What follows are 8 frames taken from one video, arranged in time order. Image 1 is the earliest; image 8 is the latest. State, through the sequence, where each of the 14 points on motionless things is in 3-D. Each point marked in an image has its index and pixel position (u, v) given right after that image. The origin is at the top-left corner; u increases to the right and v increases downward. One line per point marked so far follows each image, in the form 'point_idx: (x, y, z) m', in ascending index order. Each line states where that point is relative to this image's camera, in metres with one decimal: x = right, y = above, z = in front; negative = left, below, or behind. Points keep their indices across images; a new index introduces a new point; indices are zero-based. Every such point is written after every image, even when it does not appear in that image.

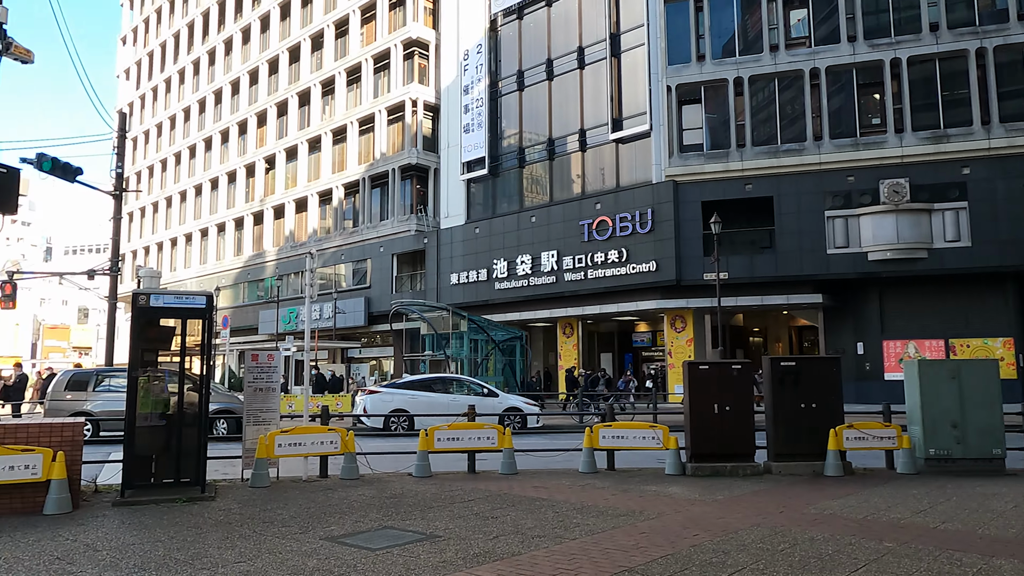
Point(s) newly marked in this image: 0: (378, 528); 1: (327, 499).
0: (-1.2, -2.1, +6.7) m
1: (-2.0, -2.3, +8.3) m
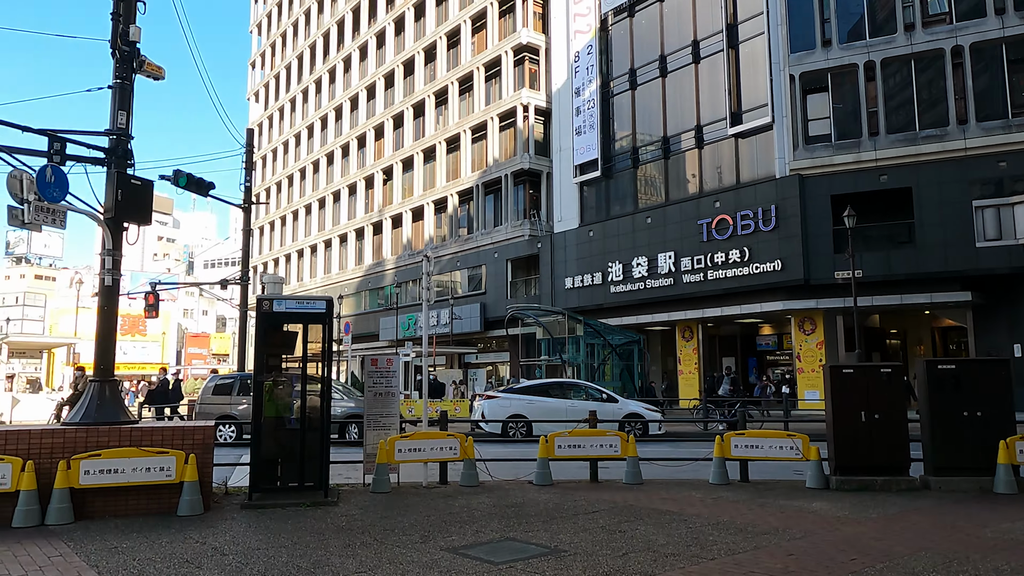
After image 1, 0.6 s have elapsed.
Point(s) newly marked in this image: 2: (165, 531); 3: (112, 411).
0: (-0.1, -2.1, +6.4) m
1: (-0.7, -2.3, +8.1) m
2: (-3.2, -2.3, +7.1) m
3: (-4.2, -1.3, +8.0) m
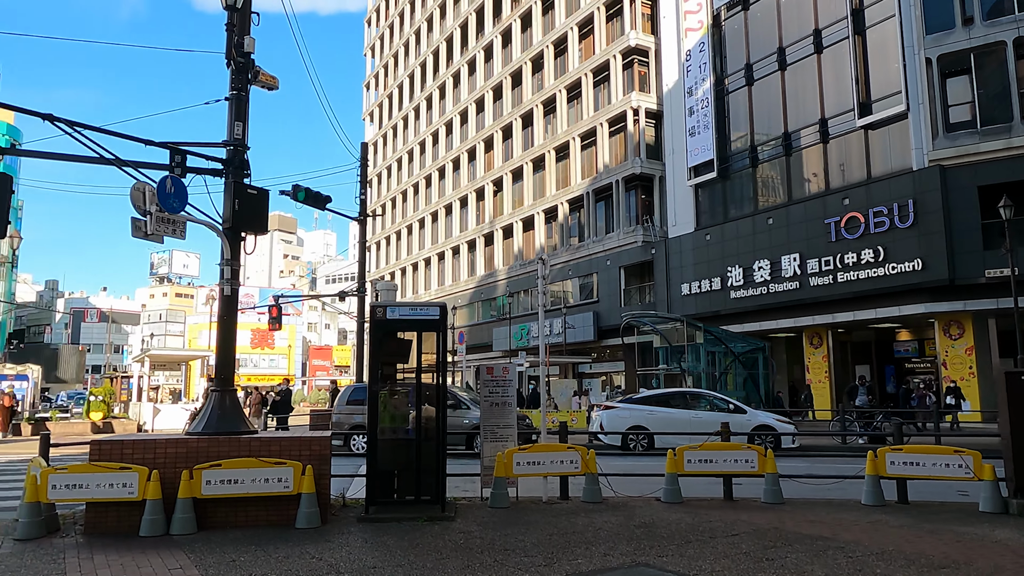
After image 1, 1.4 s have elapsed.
0: (+0.9, -2.1, +5.8) m
1: (+0.6, -2.4, +7.6) m
2: (-2.1, -2.3, +6.9) m
3: (-2.9, -1.4, +8.0) m
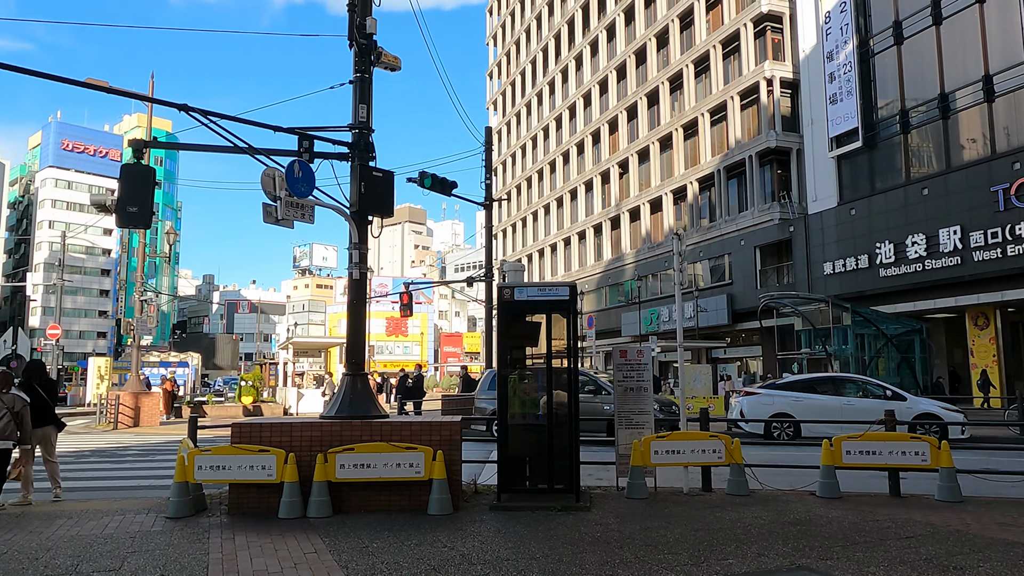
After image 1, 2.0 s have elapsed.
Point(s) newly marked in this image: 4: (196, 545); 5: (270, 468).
0: (+1.9, -1.9, +5.2) m
1: (+1.9, -2.1, +7.0) m
2: (-0.9, -2.1, +6.7) m
3: (-1.5, -1.2, +8.0) m
4: (-2.6, -2.1, +6.3) m
5: (-2.3, -1.8, +7.4) m
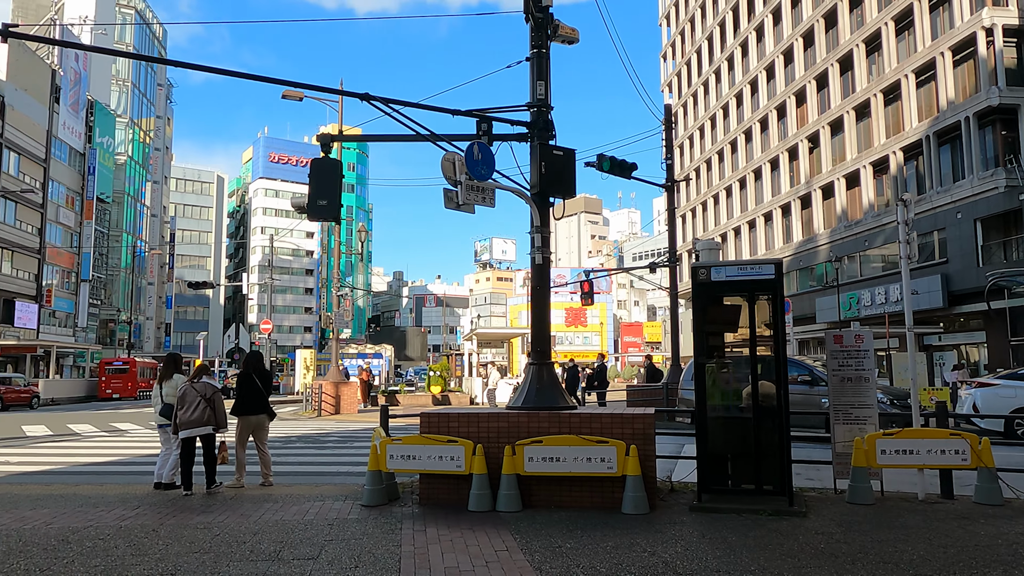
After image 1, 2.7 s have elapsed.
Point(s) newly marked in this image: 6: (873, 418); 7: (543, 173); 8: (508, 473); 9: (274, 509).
0: (+3.1, -1.7, +4.1) m
1: (+3.5, -1.9, +5.9) m
2: (+0.8, -2.0, +6.3) m
3: (+0.4, -1.1, +7.6) m
4: (-1.0, -2.0, +6.3) m
5: (-0.5, -1.6, +7.2) m
6: (+3.6, -1.3, +7.5) m
7: (+0.3, +1.2, +7.9) m
8: (0.0, -1.7, +7.1) m
9: (-2.3, -2.1, +7.4) m
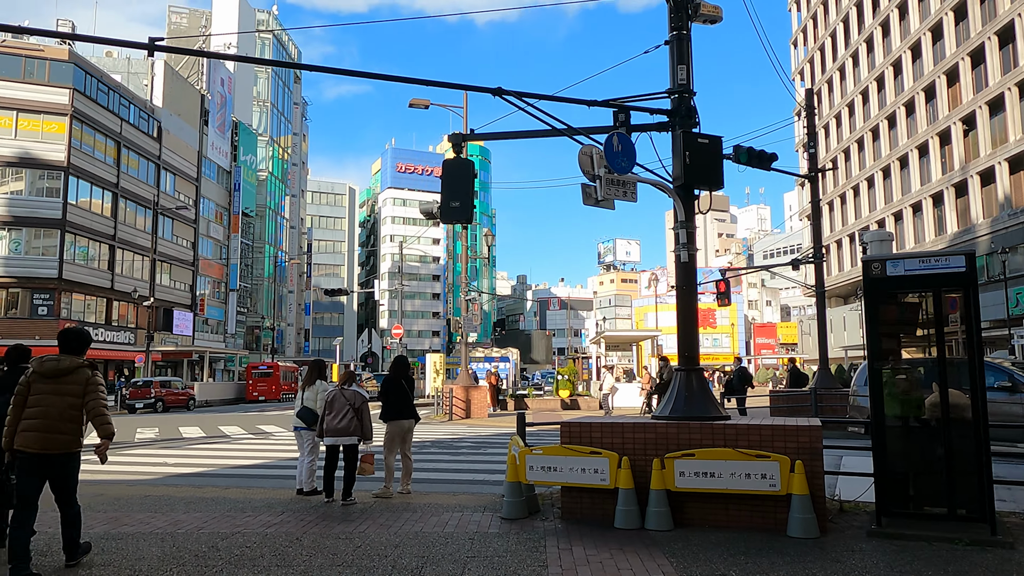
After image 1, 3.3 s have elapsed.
0: (+3.9, -1.6, +3.1) m
1: (+4.6, -1.8, +4.8) m
2: (+2.0, -2.0, +5.6) m
3: (+1.7, -1.1, +7.0) m
4: (+0.2, -2.1, +5.9) m
5: (+0.8, -1.6, +6.8) m
6: (+4.9, -1.2, +6.4) m
7: (+1.7, +1.2, +7.3) m
8: (+1.2, -1.7, +6.5) m
9: (-0.9, -2.2, +7.2) m
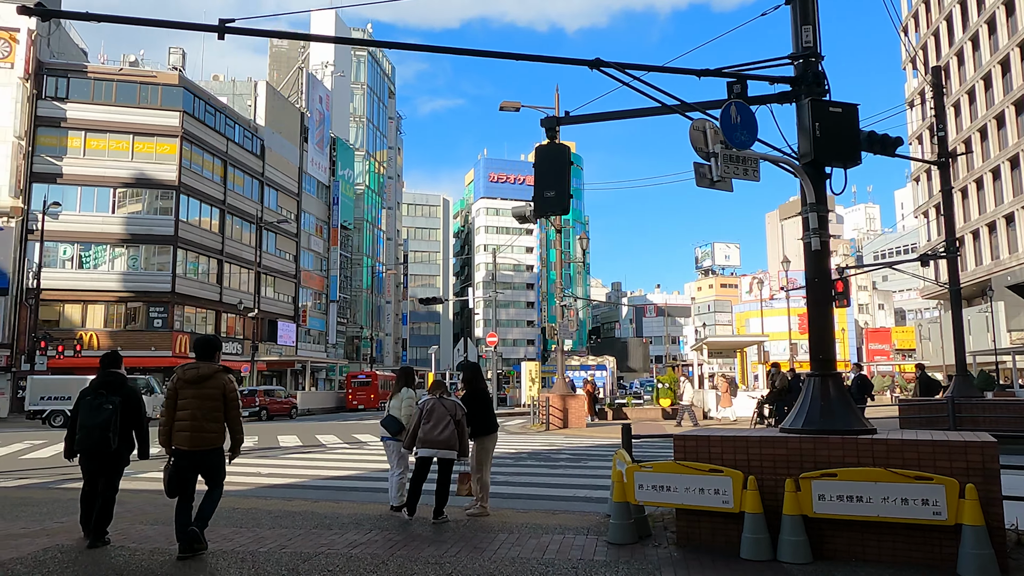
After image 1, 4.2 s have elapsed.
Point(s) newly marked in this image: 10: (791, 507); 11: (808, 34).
0: (+4.3, -1.5, +1.9) m
1: (+5.1, -1.7, +3.4) m
2: (+2.6, -1.9, +4.6) m
3: (+2.6, -1.0, +6.0) m
4: (+0.9, -2.0, +5.1) m
5: (+1.6, -1.6, +5.9) m
6: (+5.6, -1.1, +5.0) m
7: (+2.5, +1.2, +6.3) m
8: (+2.1, -1.7, +5.6) m
9: (0.0, -2.2, +6.5) m
10: (+2.0, -1.6, +5.6) m
11: (+2.5, +2.2, +6.5) m
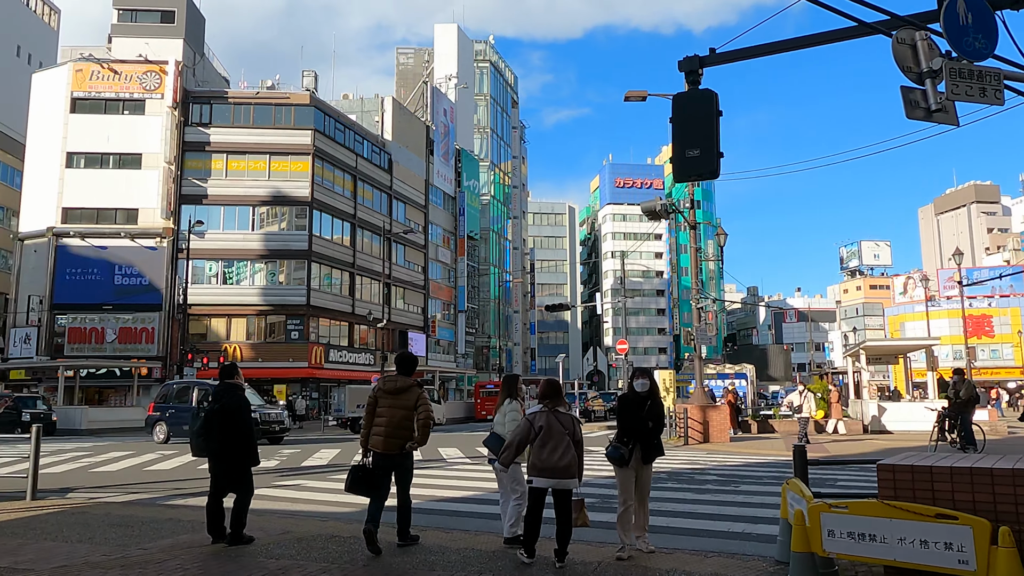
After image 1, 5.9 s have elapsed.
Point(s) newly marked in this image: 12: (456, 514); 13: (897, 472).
0: (+4.4, -1.2, -0.3) m
1: (+5.5, -1.4, +1.1) m
2: (+3.2, -1.7, +2.7) m
3: (+3.4, -0.8, +4.1) m
4: (+1.6, -1.9, +3.5) m
5: (+2.5, -1.4, +4.1) m
6: (+6.2, -0.8, +2.6) m
7: (+3.3, +1.4, +4.5) m
8: (+2.8, -1.5, +3.8) m
9: (+0.9, -2.0, +5.0) m
10: (+2.8, -1.4, +3.8) m
11: (+3.4, +2.4, +4.7) m
12: (-0.7, -2.7, +9.0) m
13: (+2.3, -1.1, +4.6) m
